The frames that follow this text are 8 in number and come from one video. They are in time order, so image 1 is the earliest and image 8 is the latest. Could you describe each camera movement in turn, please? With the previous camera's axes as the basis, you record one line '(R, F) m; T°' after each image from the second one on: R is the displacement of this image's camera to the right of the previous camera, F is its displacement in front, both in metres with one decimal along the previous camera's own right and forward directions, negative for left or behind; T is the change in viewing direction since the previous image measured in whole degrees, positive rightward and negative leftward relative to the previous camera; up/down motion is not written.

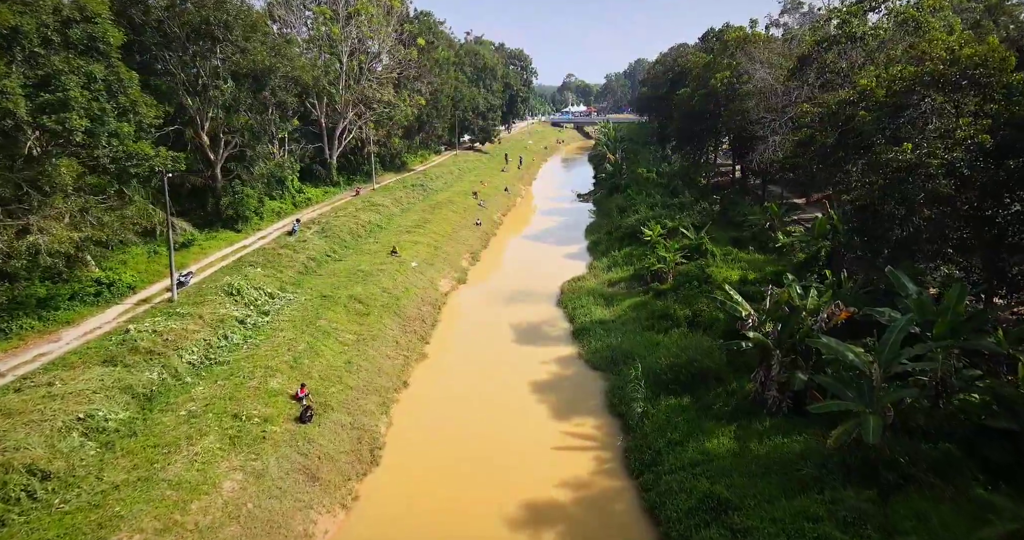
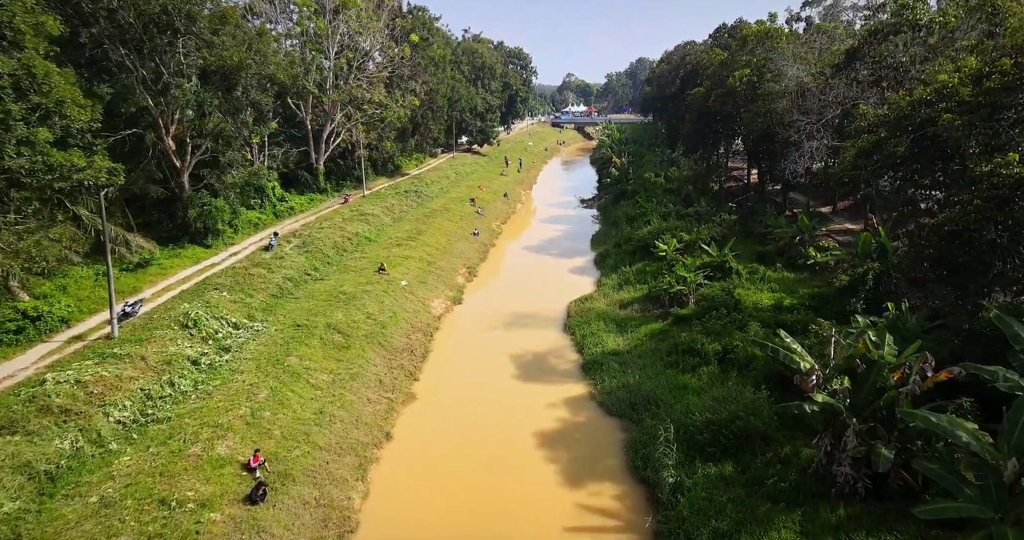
(-0.1, +2.5) m; 0°
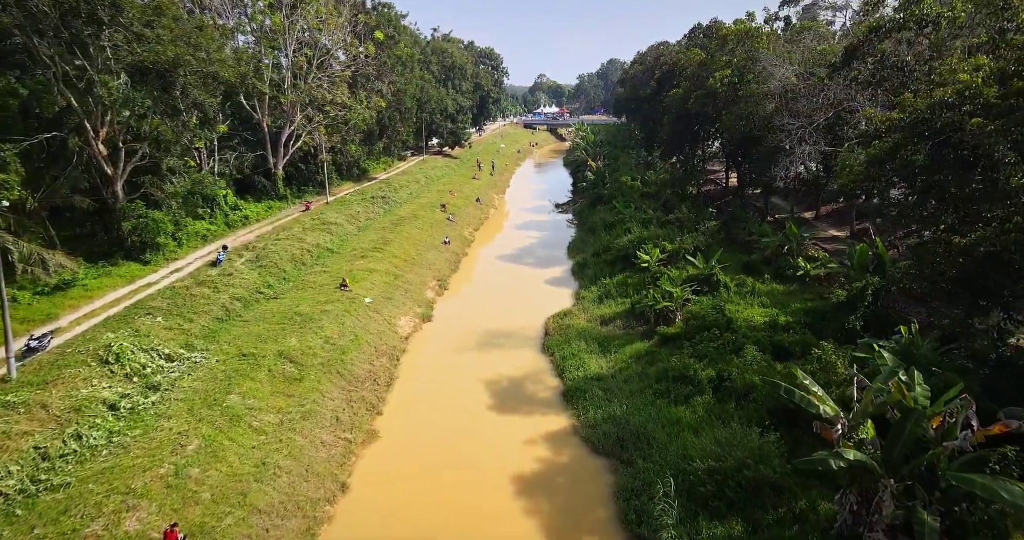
(0.0, +1.6) m; +2°
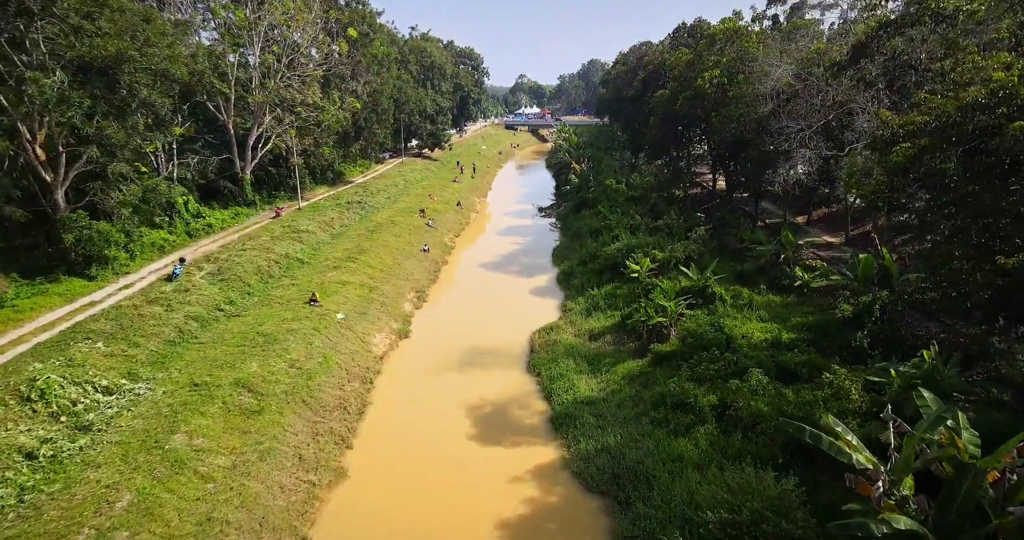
(0.0, +1.3) m; +2°
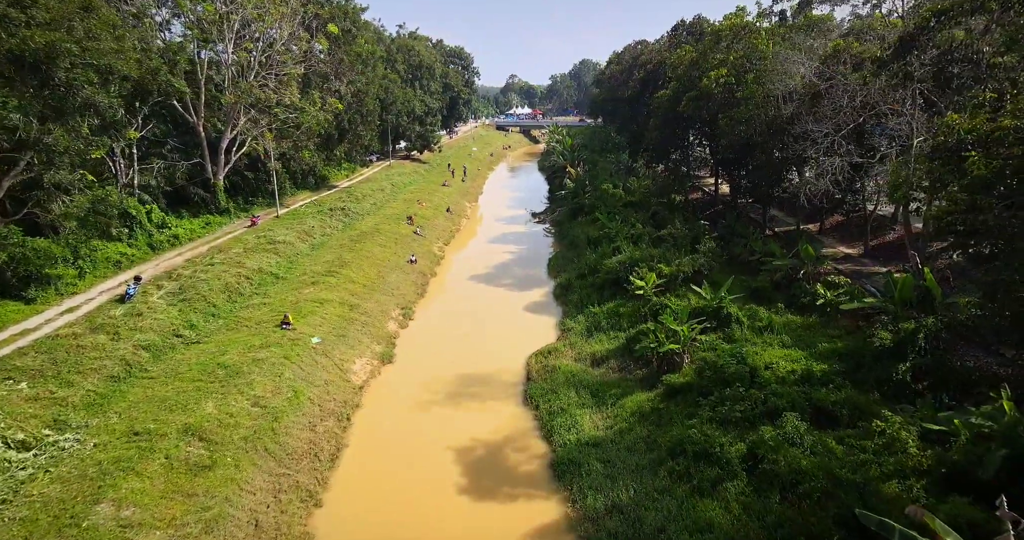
(-0.1, +1.9) m; +1°
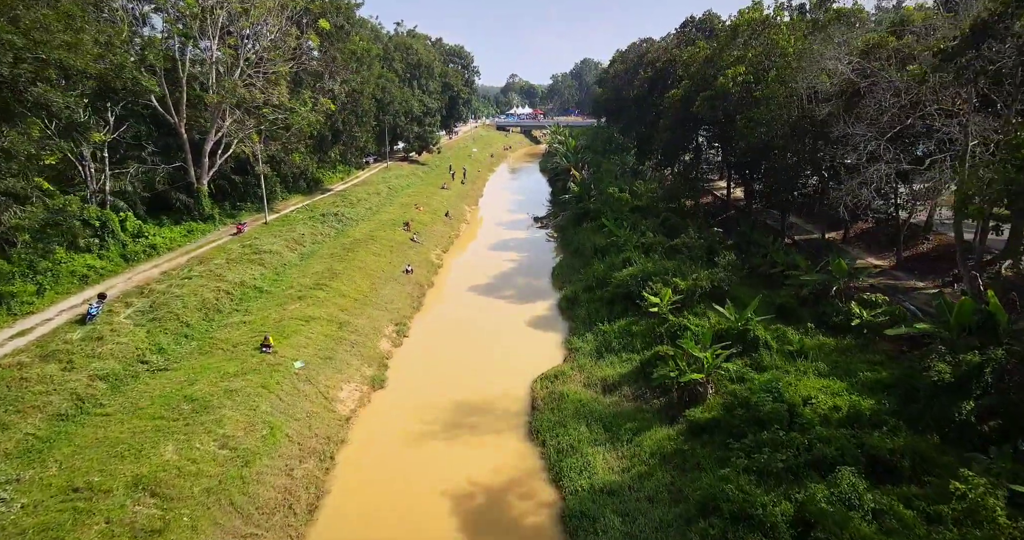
(-0.1, +1.7) m; 0°
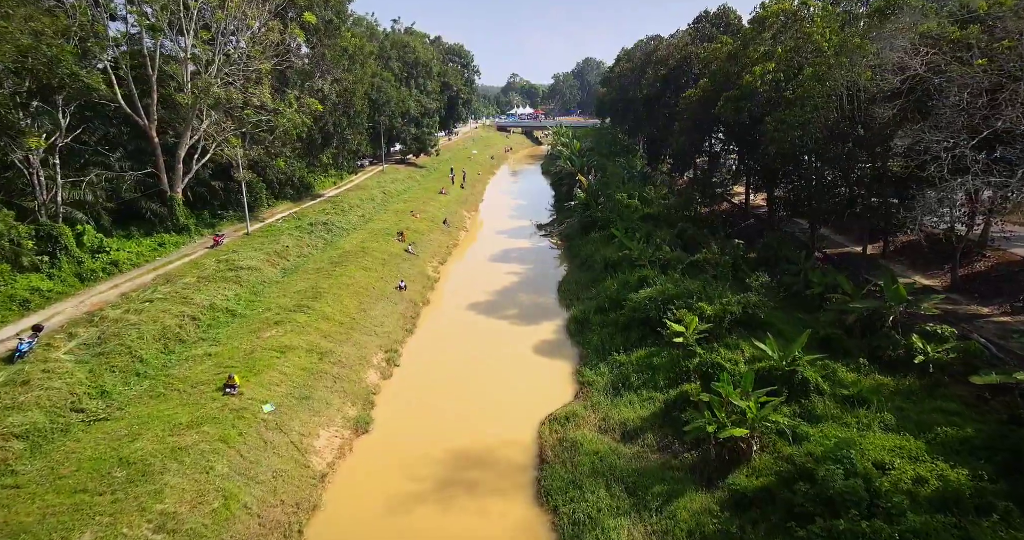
(-0.1, +2.3) m; 0°
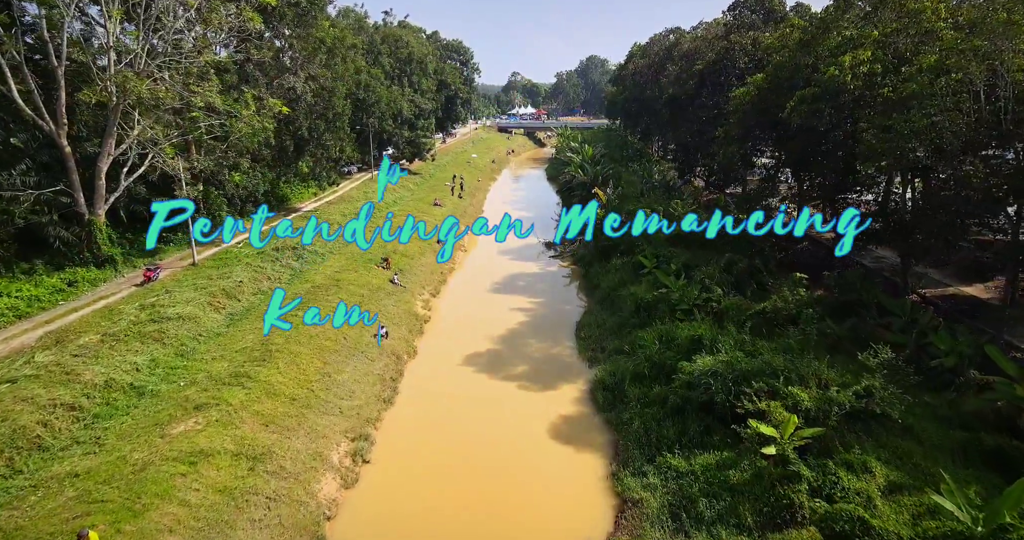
(-0.2, +5.2) m; 0°
